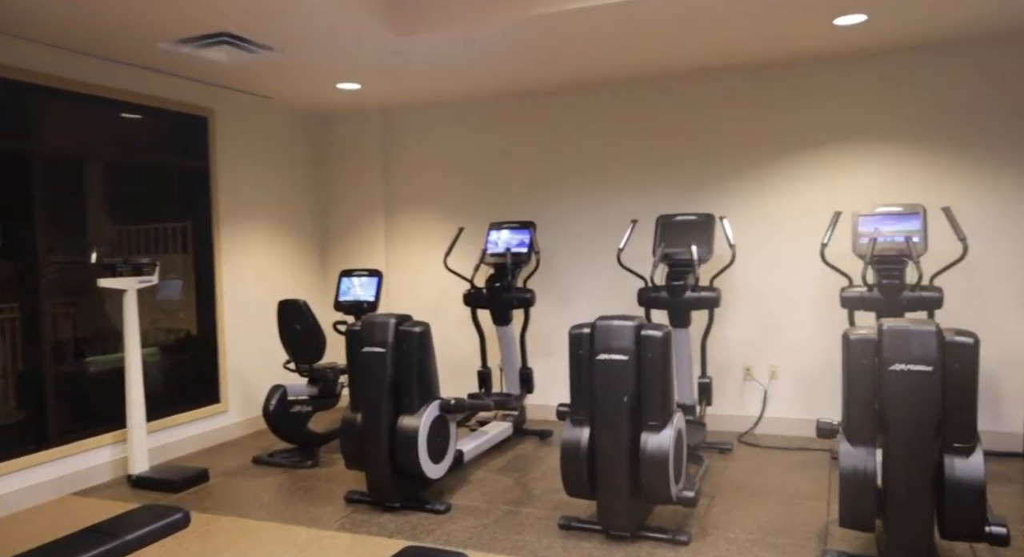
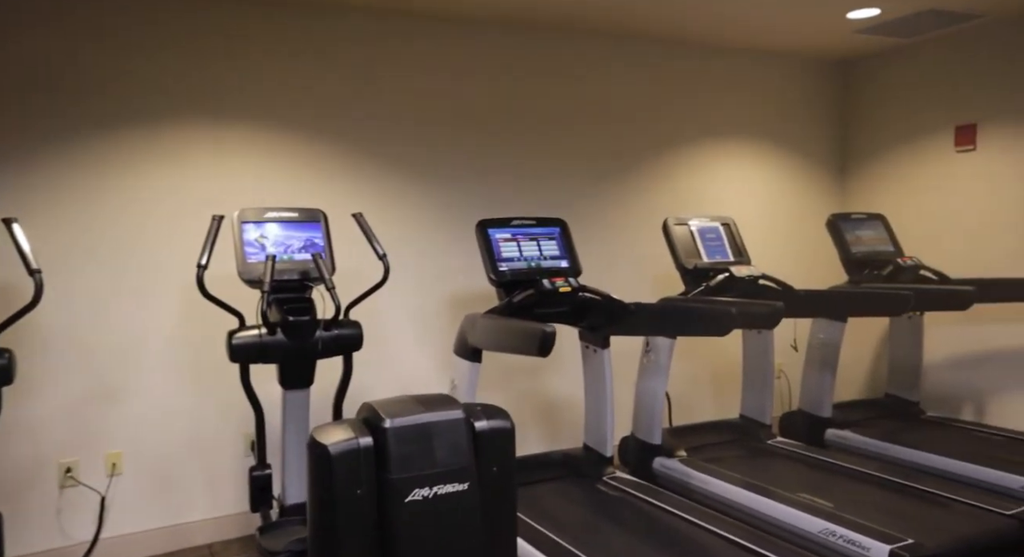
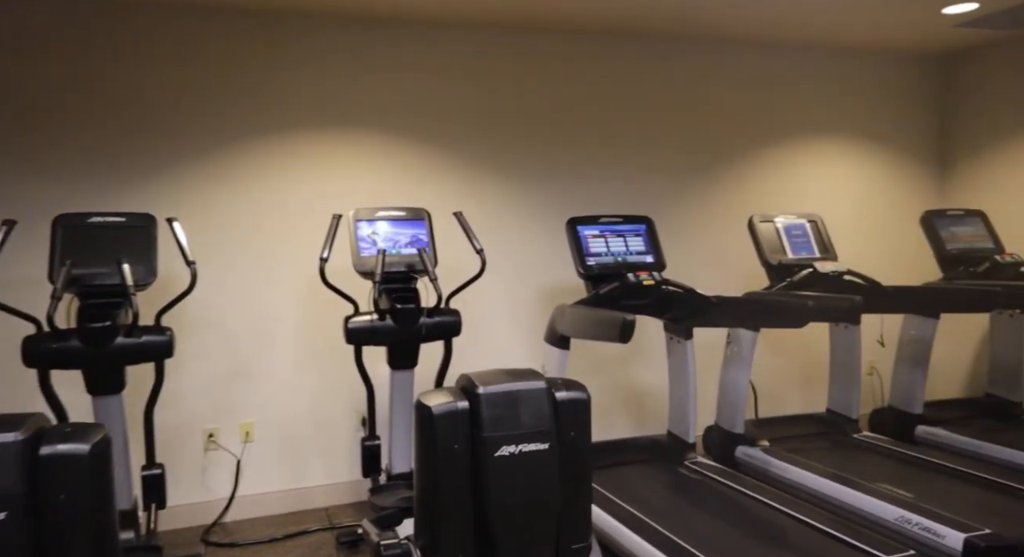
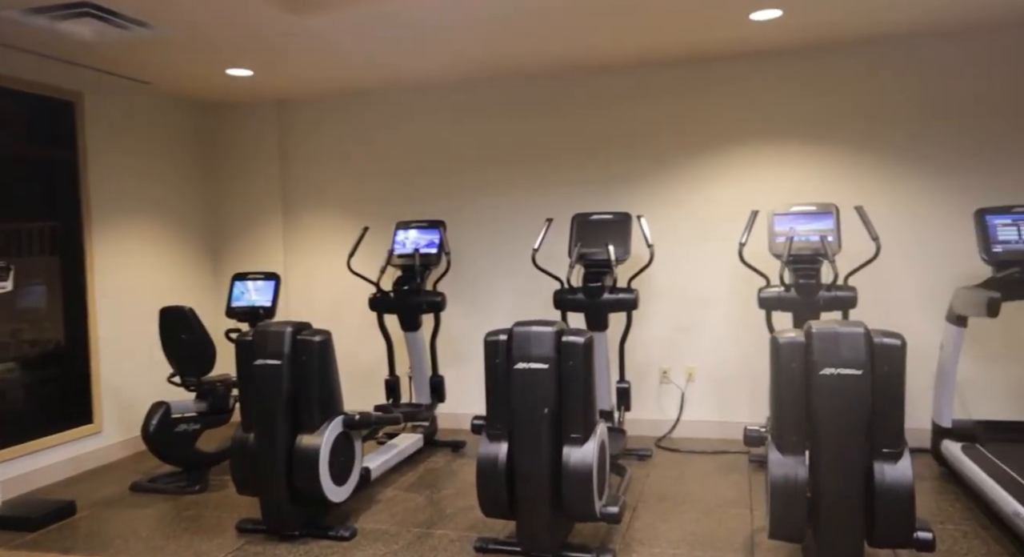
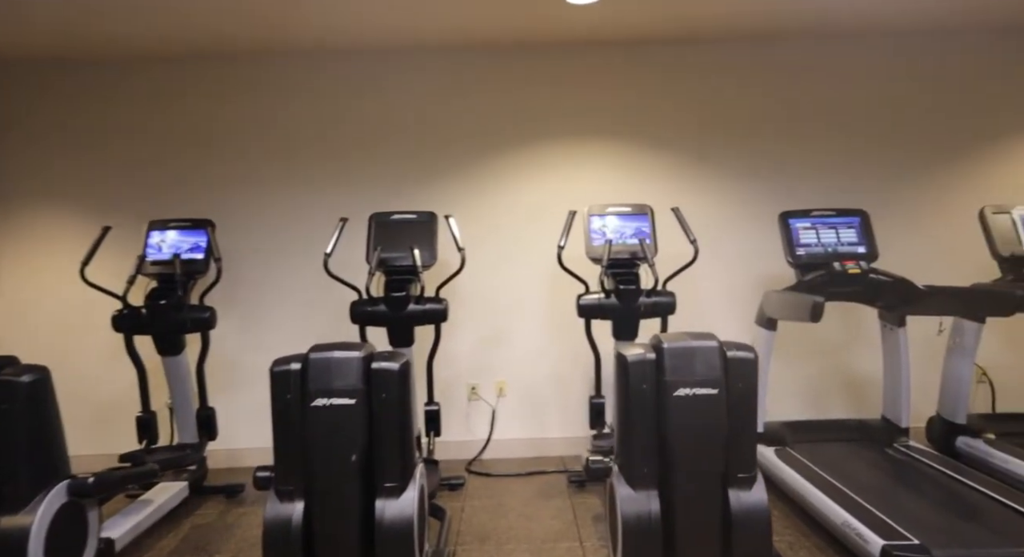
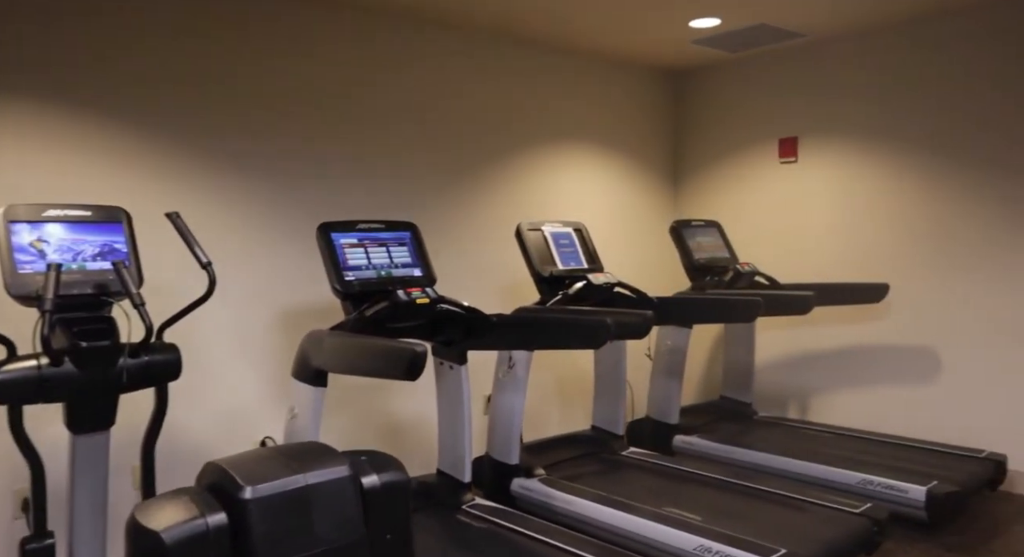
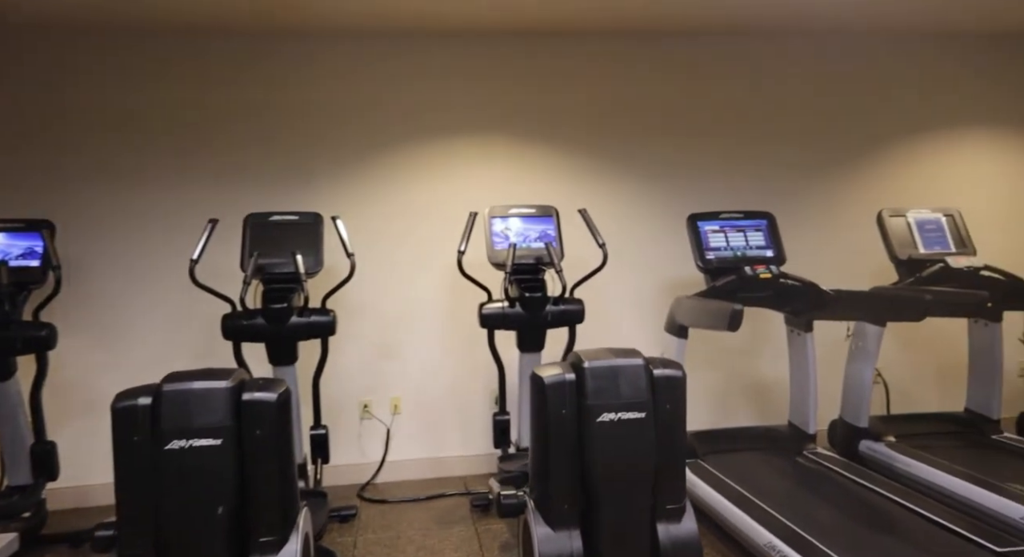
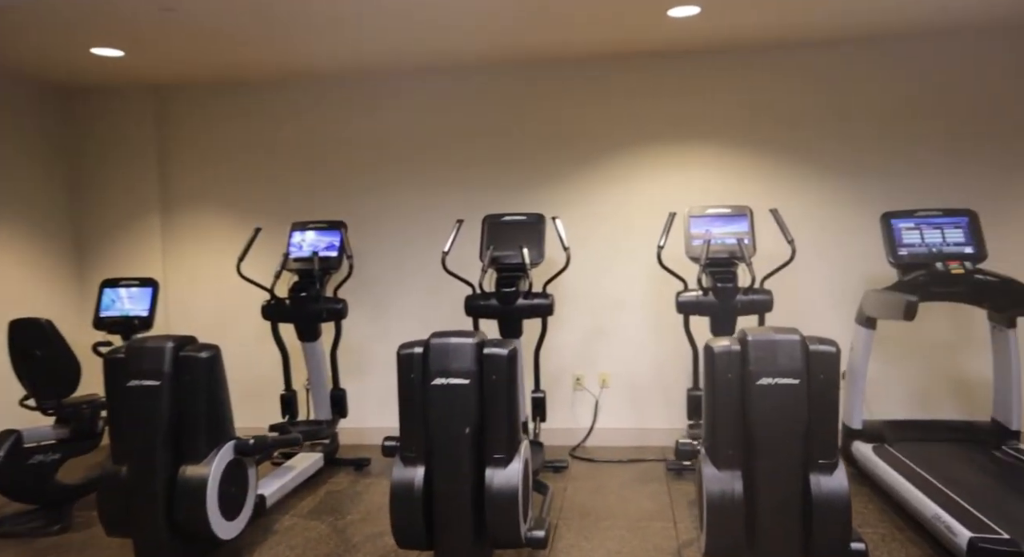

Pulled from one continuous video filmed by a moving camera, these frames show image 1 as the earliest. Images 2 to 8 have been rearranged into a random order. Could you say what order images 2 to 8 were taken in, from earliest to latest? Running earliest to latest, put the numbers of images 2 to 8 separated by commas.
4, 8, 5, 7, 3, 2, 6
